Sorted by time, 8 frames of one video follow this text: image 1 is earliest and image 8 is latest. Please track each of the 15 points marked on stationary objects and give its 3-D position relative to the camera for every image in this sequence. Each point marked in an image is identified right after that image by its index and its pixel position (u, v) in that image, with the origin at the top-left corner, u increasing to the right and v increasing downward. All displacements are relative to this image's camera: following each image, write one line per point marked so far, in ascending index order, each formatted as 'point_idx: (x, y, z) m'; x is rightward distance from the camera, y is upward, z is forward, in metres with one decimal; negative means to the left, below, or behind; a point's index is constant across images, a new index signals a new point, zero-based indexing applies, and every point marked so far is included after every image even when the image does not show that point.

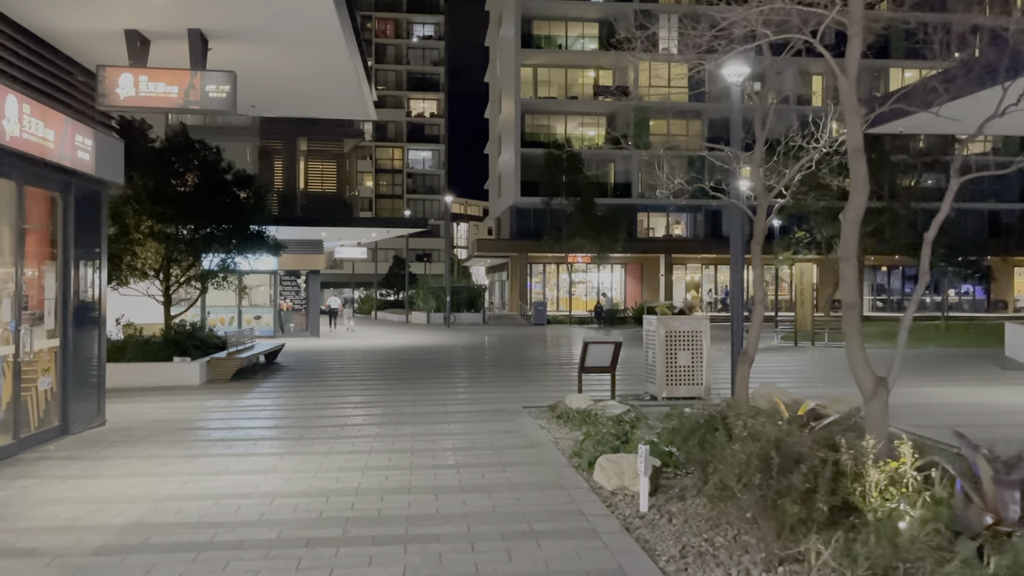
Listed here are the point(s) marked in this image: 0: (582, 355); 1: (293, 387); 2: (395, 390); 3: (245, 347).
0: (+1.0, -0.9, +11.1) m
1: (-4.0, -1.8, +15.3) m
2: (-2.0, -1.8, +14.7) m
3: (-6.0, -1.3, +18.2) m
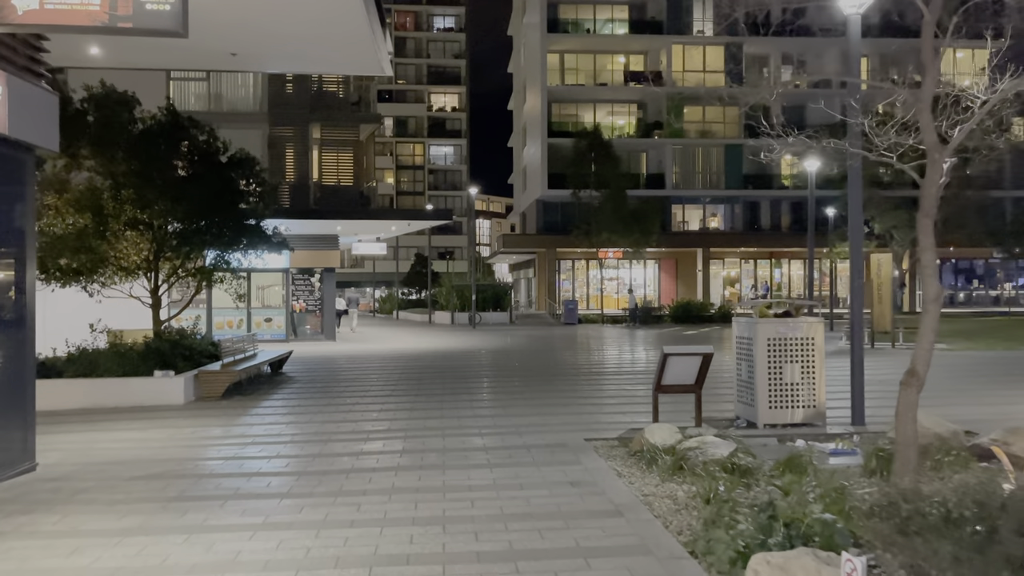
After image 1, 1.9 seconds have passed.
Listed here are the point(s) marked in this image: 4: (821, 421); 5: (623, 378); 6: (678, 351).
0: (+1.6, -0.9, +8.6) m
1: (-3.3, -1.8, +12.9) m
2: (-1.3, -1.7, +12.2) m
3: (-5.2, -1.3, +15.8) m
4: (+3.3, -1.4, +8.7) m
5: (+2.0, -1.8, +17.8) m
6: (+1.8, -0.7, +8.5) m
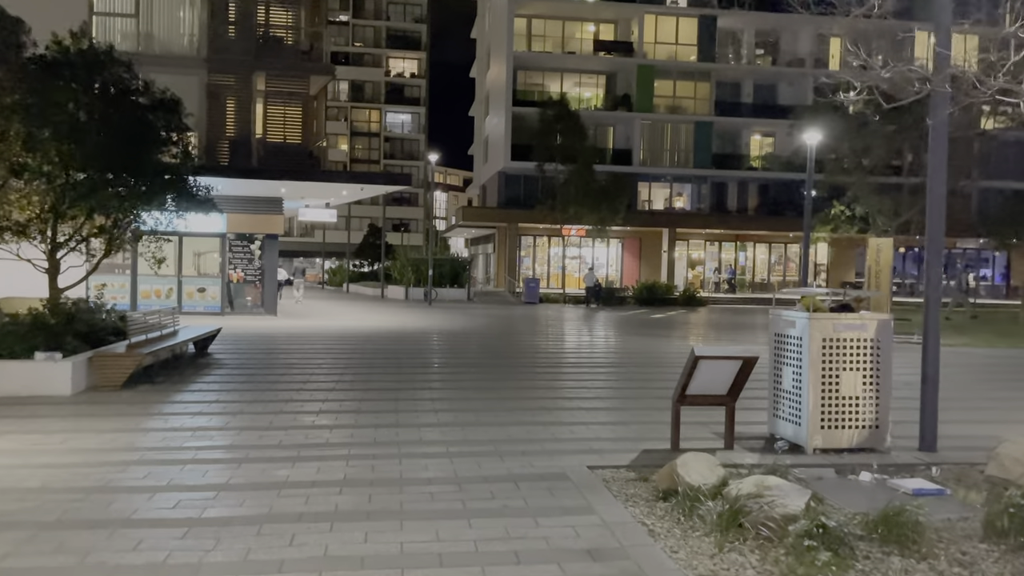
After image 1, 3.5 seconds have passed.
0: (+1.4, -0.7, +6.6) m
1: (-3.7, -1.4, +10.6) m
2: (-1.7, -1.4, +10.1) m
3: (-5.7, -0.7, +13.4) m
4: (+3.2, -1.3, +6.9) m
5: (+1.3, -1.4, +15.8) m
6: (+1.6, -0.5, +6.5) m
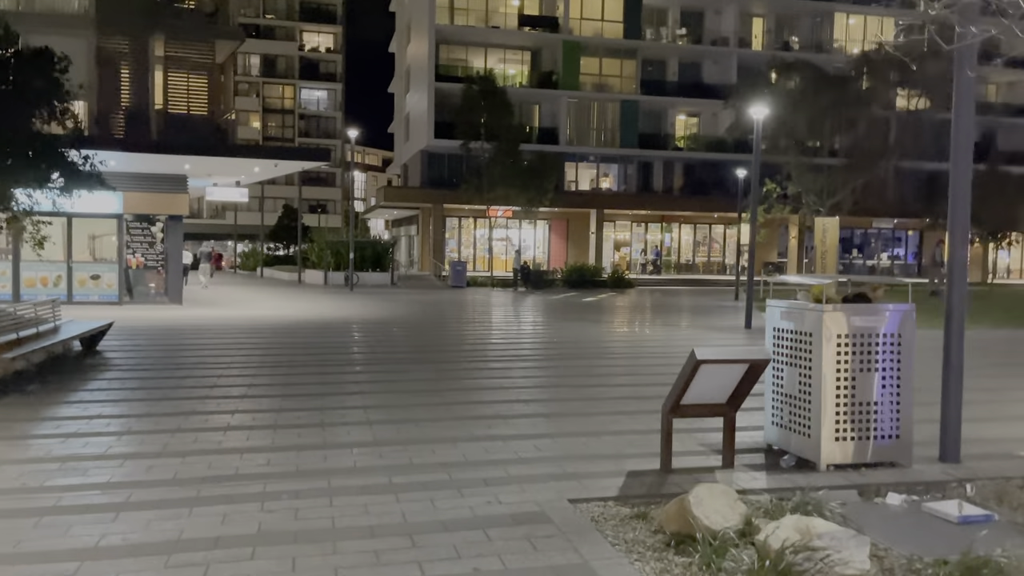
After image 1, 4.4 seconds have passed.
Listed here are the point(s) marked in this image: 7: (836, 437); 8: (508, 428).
0: (+1.2, -0.6, +5.4) m
1: (-4.4, -1.3, +9.0) m
2: (-2.3, -1.3, +8.6) m
3: (-6.7, -0.6, +11.5) m
4: (+2.8, -1.2, +5.9) m
5: (+0.1, -1.1, +14.6) m
6: (+1.4, -0.5, +5.3) m
7: (+2.3, -1.0, +5.7) m
8: (0.0, -1.3, +7.4) m
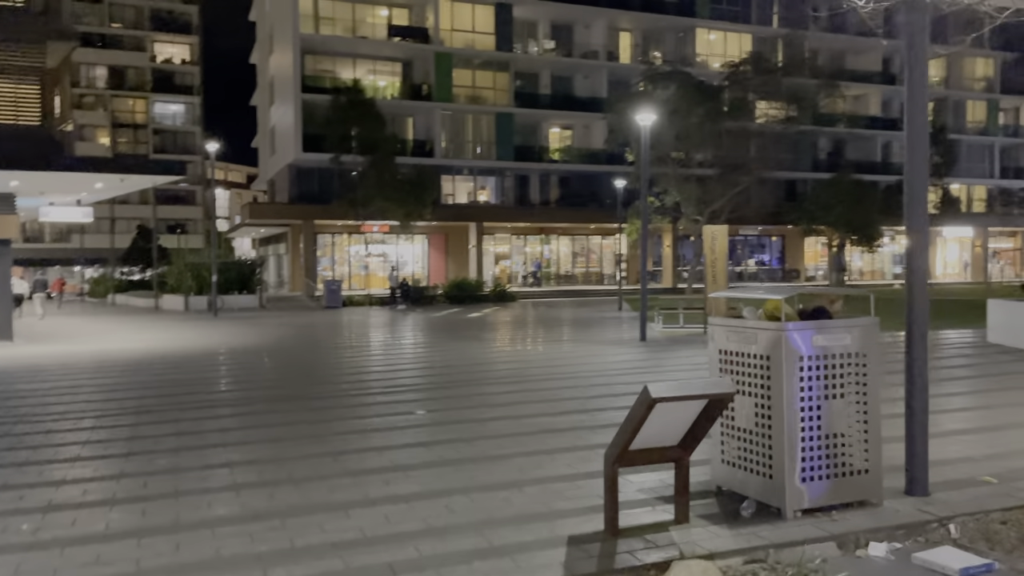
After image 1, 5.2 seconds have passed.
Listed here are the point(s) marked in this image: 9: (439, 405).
0: (+0.7, -0.7, +4.4) m
1: (-5.3, -1.7, +7.1) m
2: (-3.2, -1.6, +7.0) m
3: (-8.0, -1.1, +9.3) m
4: (+2.3, -1.3, +5.1) m
5: (-1.7, -1.5, +13.4) m
6: (+0.9, -0.6, +4.4) m
7: (+1.8, -1.1, +4.9) m
8: (-0.7, -1.5, +6.2) m
9: (-0.8, -1.5, +9.7) m
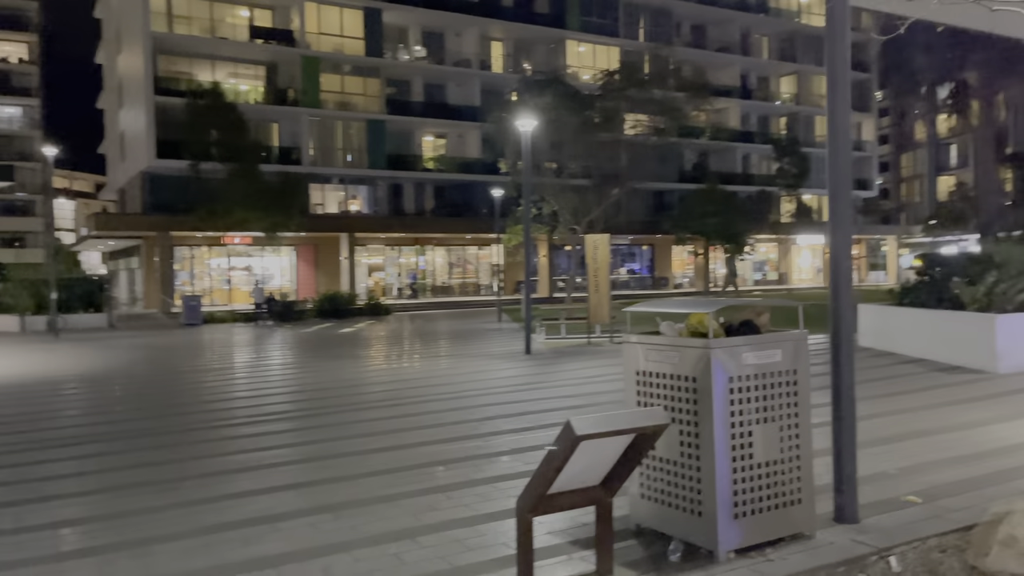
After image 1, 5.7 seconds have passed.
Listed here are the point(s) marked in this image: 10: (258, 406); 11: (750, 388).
0: (+0.2, -0.8, +3.7) m
1: (-6.1, -1.9, +5.4) m
2: (-4.0, -1.8, +5.7) m
3: (-9.1, -1.4, +7.2) m
4: (+1.7, -1.4, +4.7) m
5: (-3.6, -1.7, +12.2) m
6: (+0.4, -0.6, +3.7) m
7: (+1.2, -1.2, +4.4) m
8: (-1.5, -1.6, +5.3) m
9: (-2.1, -1.6, +8.7) m
10: (-3.5, -1.7, +11.3) m
11: (+1.3, -0.6, +4.4) m
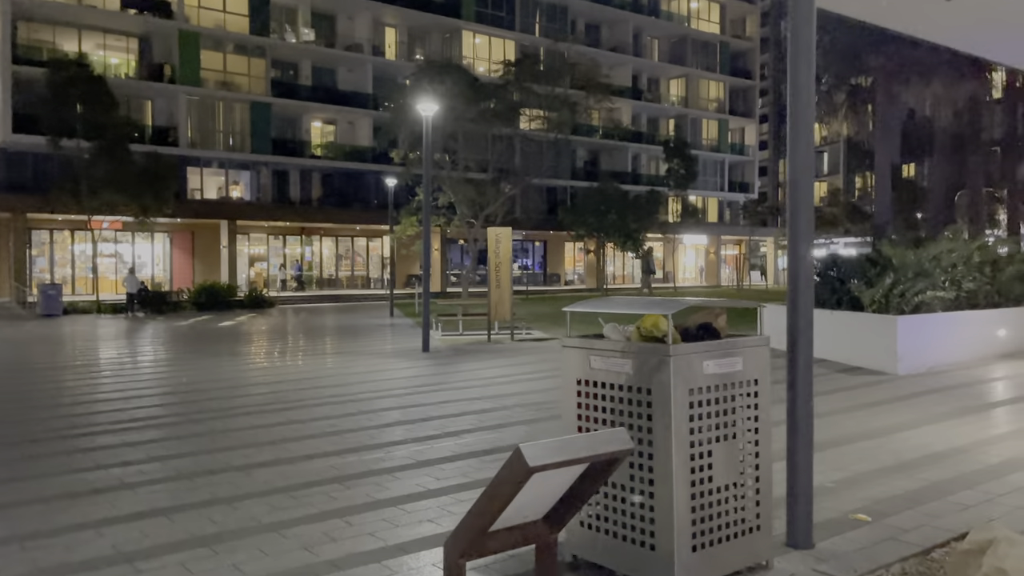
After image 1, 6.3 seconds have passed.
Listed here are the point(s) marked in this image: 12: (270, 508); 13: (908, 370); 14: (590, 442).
0: (-0.1, -0.8, +3.0) m
1: (-6.5, -1.7, +3.8) m
2: (-4.5, -1.7, +4.4) m
3: (-9.8, -1.2, +5.2) m
4: (+1.3, -1.4, +4.2) m
5: (-4.9, -1.6, +10.9) m
6: (+0.2, -0.6, +3.0) m
7: (+0.8, -1.2, +3.8) m
8: (-1.9, -1.6, +4.3) m
9: (-3.0, -1.5, +7.7) m
10: (-4.7, -1.6, +10.0) m
11: (+0.9, -0.5, +3.8) m
12: (-1.6, -1.5, +5.6) m
13: (+5.4, -1.1, +11.1) m
14: (+0.3, -0.6, +3.2) m
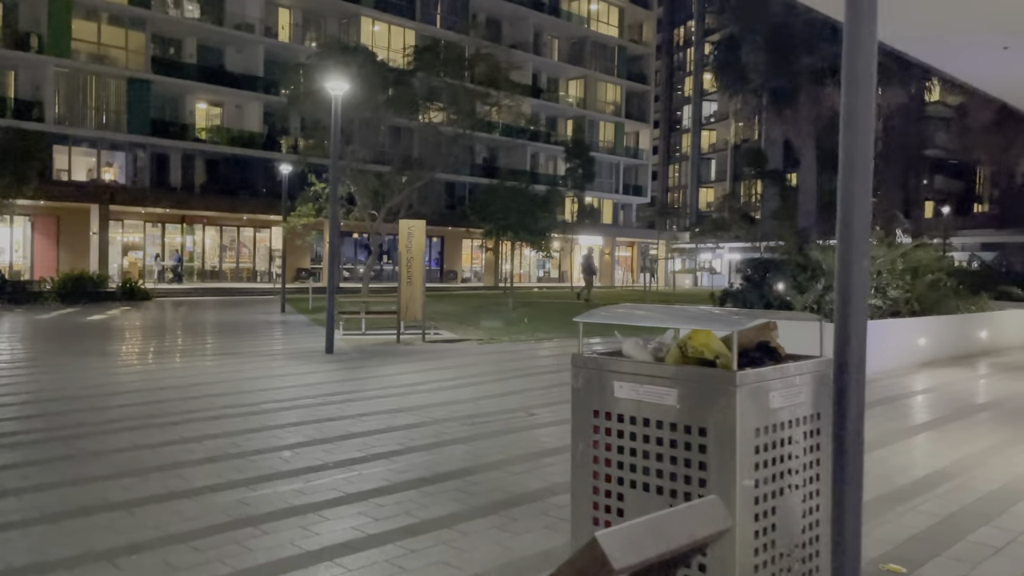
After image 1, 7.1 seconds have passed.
0: (+0.1, -0.8, +2.1) m
1: (-6.5, -1.6, +2.0) m
2: (-4.6, -1.6, +2.8) m
3: (-9.8, -1.0, +2.8) m
4: (+1.2, -1.4, +3.4) m
5: (-5.8, -1.5, +9.2) m
6: (+0.3, -0.7, +2.1) m
7: (+0.9, -1.2, +2.9) m
8: (-2.0, -1.5, +3.1) m
9: (-3.5, -1.5, +6.2) m
10: (-5.5, -1.5, +8.3) m
11: (+1.0, -0.6, +3.0) m
12: (-1.8, -1.5, +4.4) m
13: (+4.4, -1.2, +10.8) m
14: (+0.4, -0.6, +2.2) m
